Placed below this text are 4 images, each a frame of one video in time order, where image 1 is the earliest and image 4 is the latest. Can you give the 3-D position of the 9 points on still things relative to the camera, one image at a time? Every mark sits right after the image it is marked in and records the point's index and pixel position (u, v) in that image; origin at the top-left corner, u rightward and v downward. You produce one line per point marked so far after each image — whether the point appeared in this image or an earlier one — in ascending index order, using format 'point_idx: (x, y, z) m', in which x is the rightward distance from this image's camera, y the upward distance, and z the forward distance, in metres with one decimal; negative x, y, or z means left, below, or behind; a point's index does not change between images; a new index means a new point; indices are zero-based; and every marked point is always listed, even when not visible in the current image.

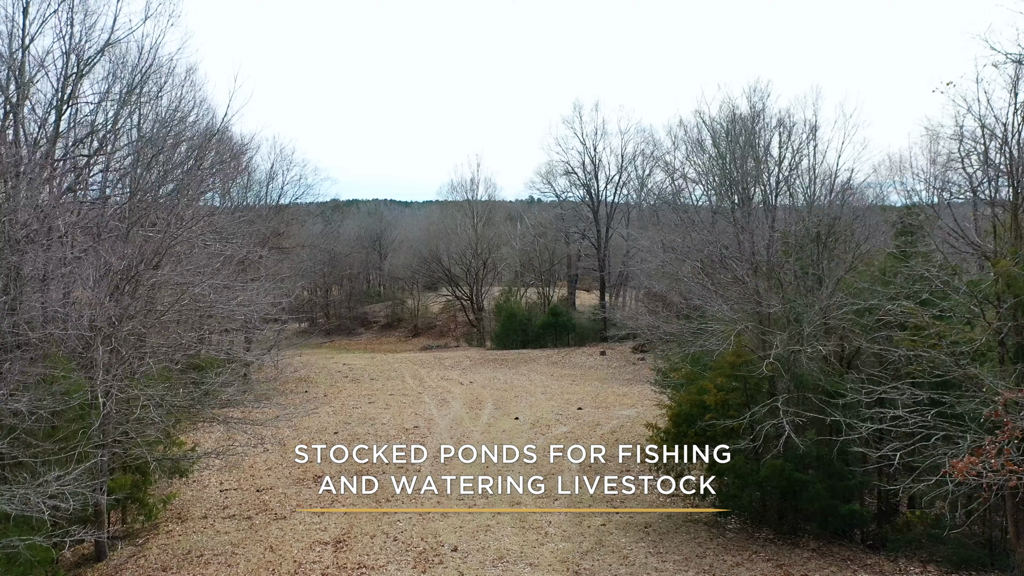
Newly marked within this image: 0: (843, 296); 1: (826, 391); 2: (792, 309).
0: (+3.1, -0.1, +5.6) m
1: (+2.9, -0.9, +5.5) m
2: (+2.6, -0.2, +5.7) m
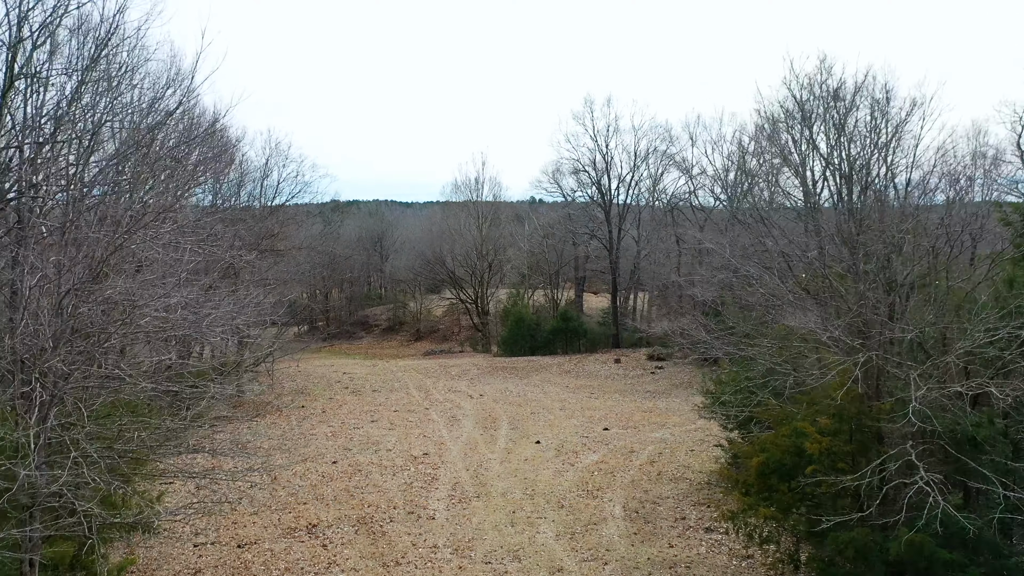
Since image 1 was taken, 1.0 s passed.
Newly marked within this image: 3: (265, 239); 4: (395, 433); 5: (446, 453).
0: (+3.4, -0.2, +4.3) m
1: (+3.2, -1.1, +4.2) m
2: (+3.0, -0.3, +4.4) m
3: (-6.7, +1.3, +16.4) m
4: (-2.2, -2.7, +11.2) m
5: (-1.1, -2.7, +9.7) m
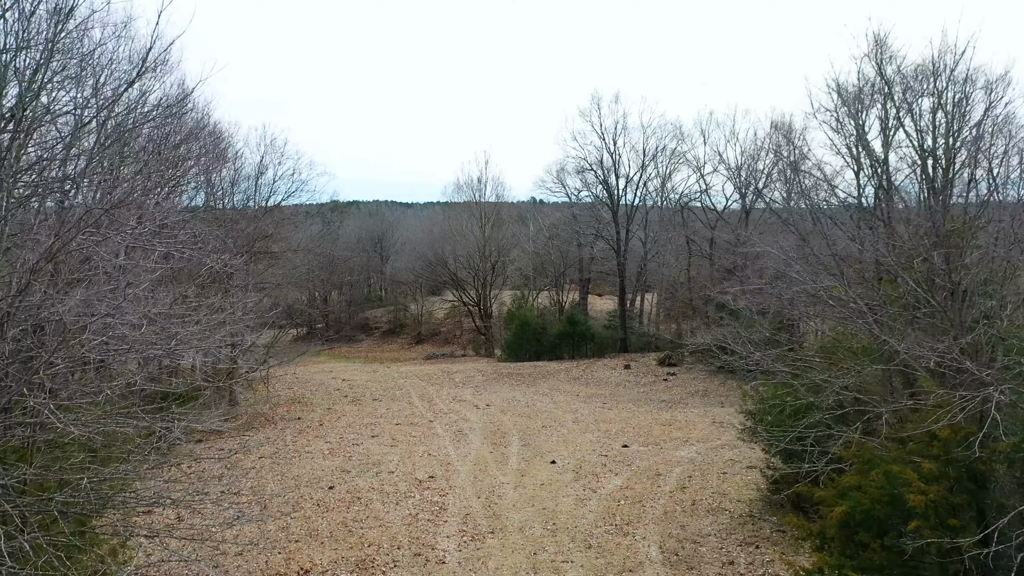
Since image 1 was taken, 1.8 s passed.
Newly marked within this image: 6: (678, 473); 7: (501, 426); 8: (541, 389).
0: (+3.7, -0.3, +3.4) m
1: (+3.4, -1.2, +3.3) m
2: (+3.2, -0.4, +3.5) m
3: (-6.5, +1.2, +15.6) m
4: (-2.0, -2.8, +10.3) m
5: (-0.9, -2.8, +8.8) m
6: (+2.4, -2.7, +8.8) m
7: (-0.2, -2.9, +12.7) m
8: (+0.9, -3.1, +18.3) m
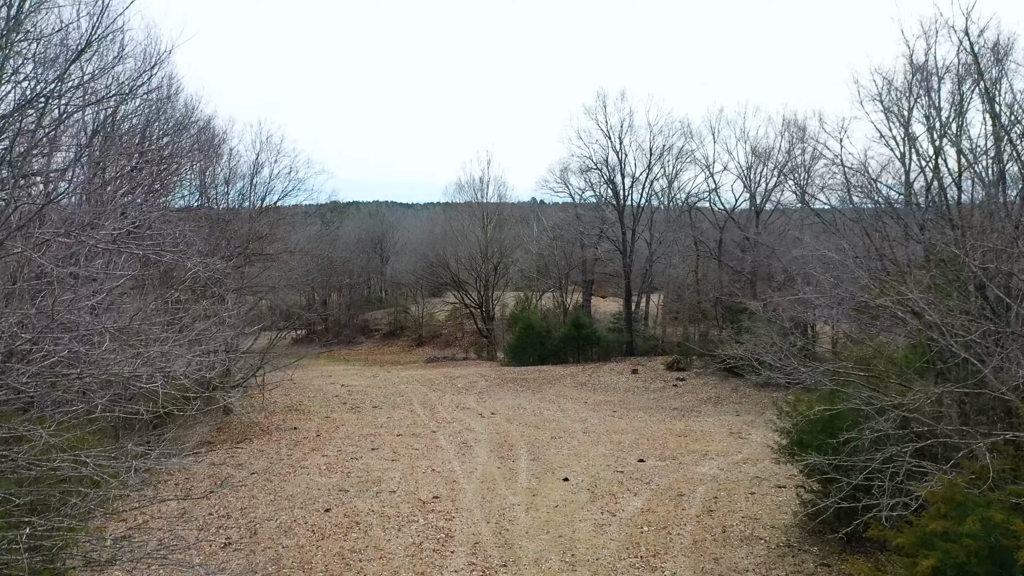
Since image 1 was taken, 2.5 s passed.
0: (+3.8, -0.4, +2.8) m
1: (+3.6, -1.2, +2.7) m
2: (+3.4, -0.5, +2.9) m
3: (-6.4, +1.1, +14.9) m
4: (-1.8, -2.9, +9.7) m
5: (-0.7, -2.8, +8.2) m
6: (+2.6, -2.8, +8.1) m
7: (-0.1, -3.0, +12.0) m
8: (+1.0, -3.2, +17.7) m
